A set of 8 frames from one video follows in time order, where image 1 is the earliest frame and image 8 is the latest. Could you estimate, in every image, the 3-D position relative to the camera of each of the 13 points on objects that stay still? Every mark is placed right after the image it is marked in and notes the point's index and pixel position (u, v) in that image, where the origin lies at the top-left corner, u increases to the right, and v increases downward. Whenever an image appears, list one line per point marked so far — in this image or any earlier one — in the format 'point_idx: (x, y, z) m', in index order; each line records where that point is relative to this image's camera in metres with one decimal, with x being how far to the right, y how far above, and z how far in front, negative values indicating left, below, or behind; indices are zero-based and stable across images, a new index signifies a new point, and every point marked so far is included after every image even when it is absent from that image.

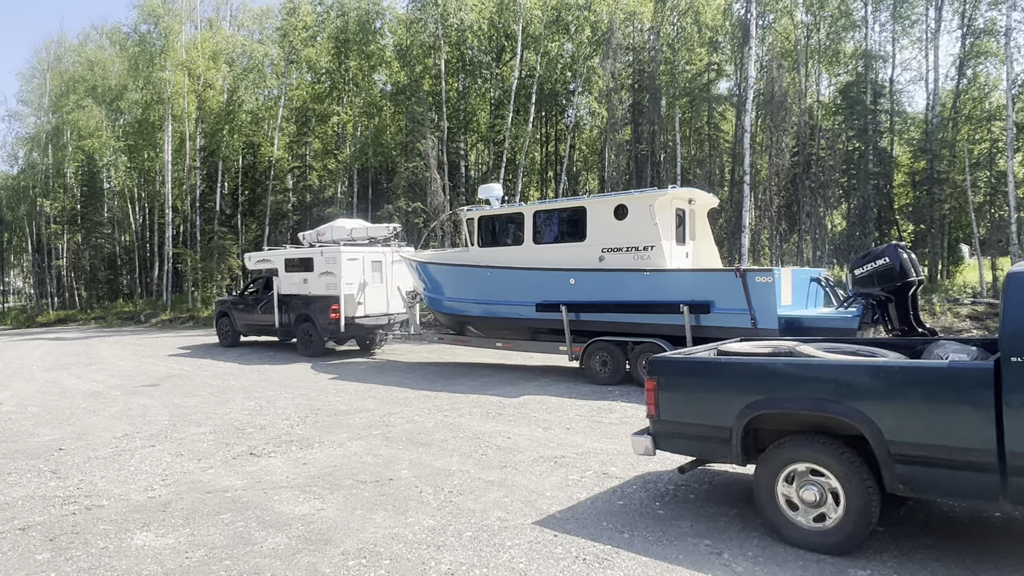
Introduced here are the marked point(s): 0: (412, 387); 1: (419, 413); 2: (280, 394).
0: (-1.5, -1.5, +10.3) m
1: (-1.1, -1.5, +8.1) m
2: (-3.3, -1.5, +9.8) m
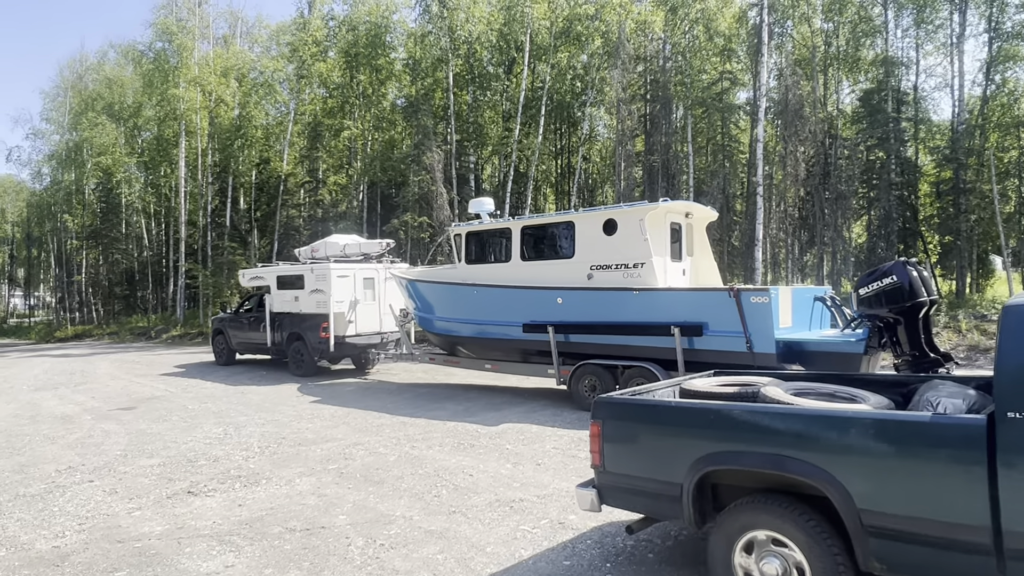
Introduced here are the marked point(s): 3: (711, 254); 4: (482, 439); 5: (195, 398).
0: (-1.7, -1.8, +9.8) m
1: (-1.4, -1.7, +7.6) m
2: (-3.5, -1.8, +9.4) m
3: (+3.1, +0.5, +10.8) m
4: (-0.3, -1.7, +7.7) m
5: (-5.3, -1.8, +11.4) m
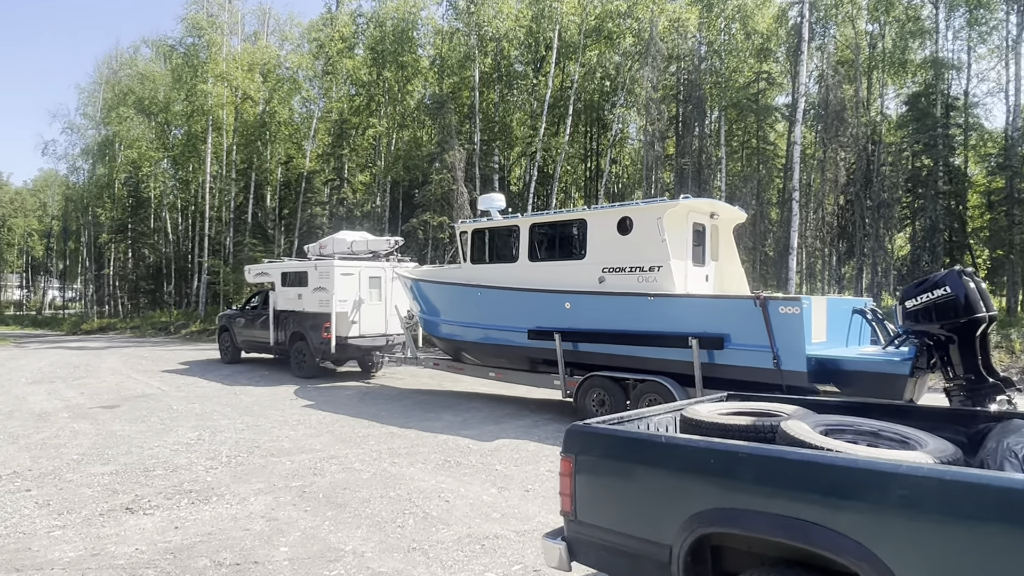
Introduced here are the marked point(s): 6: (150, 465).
0: (-1.7, -1.7, +9.1) m
1: (-1.5, -1.7, +6.8) m
2: (-3.5, -1.7, +8.7) m
3: (+3.2, +0.4, +9.9) m
4: (-0.4, -1.7, +7.0) m
5: (-5.2, -1.7, +10.8) m
6: (-3.4, -1.7, +6.5) m
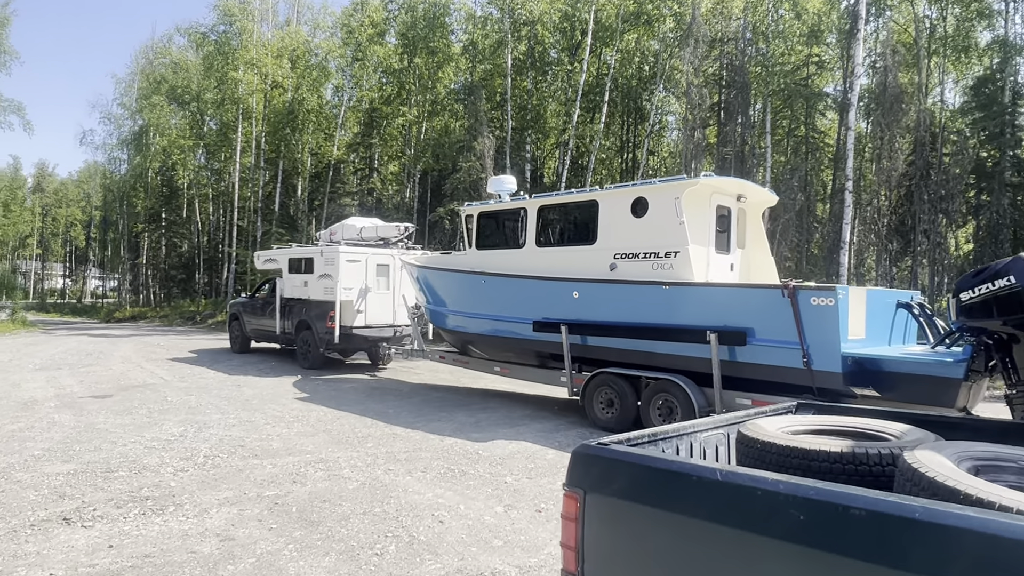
0: (-1.5, -1.6, +8.2) m
1: (-1.3, -1.5, +6.0) m
2: (-3.3, -1.5, +8.0) m
3: (+3.5, +0.5, +8.8) m
4: (-0.3, -1.5, +6.1) m
5: (-4.9, -1.5, +10.2) m
6: (-3.3, -1.5, +5.8) m
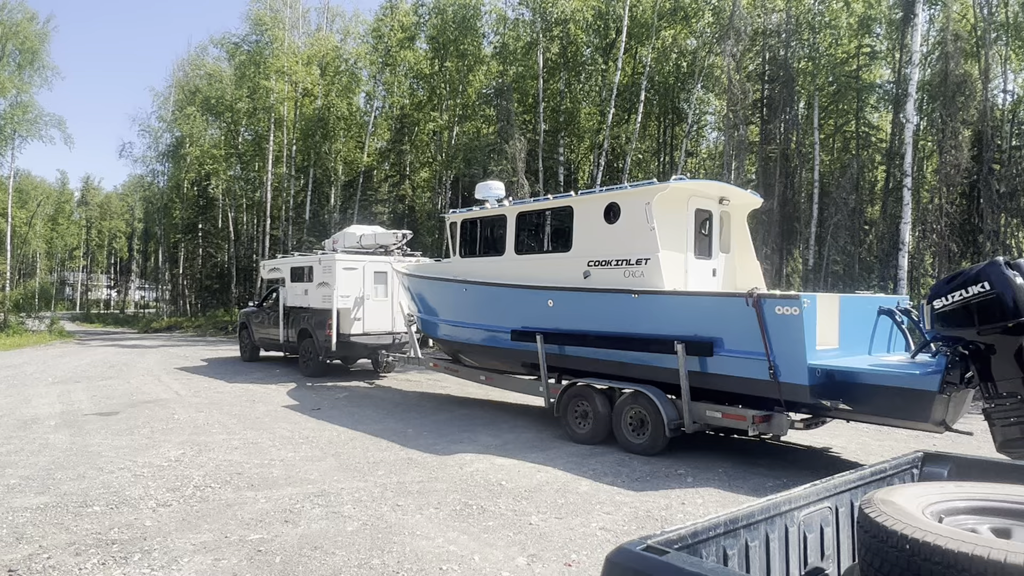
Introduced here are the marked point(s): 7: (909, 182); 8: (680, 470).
0: (-1.2, -1.7, +7.5) m
1: (-1.1, -1.6, +5.2) m
2: (-3.0, -1.6, +7.3) m
3: (+3.9, +0.5, +7.8) m
4: (-0.1, -1.6, +5.3) m
5: (-4.4, -1.6, +9.6) m
6: (-3.1, -1.6, +5.2) m
7: (+10.0, +2.6, +17.4) m
8: (+1.4, -1.6, +6.4) m
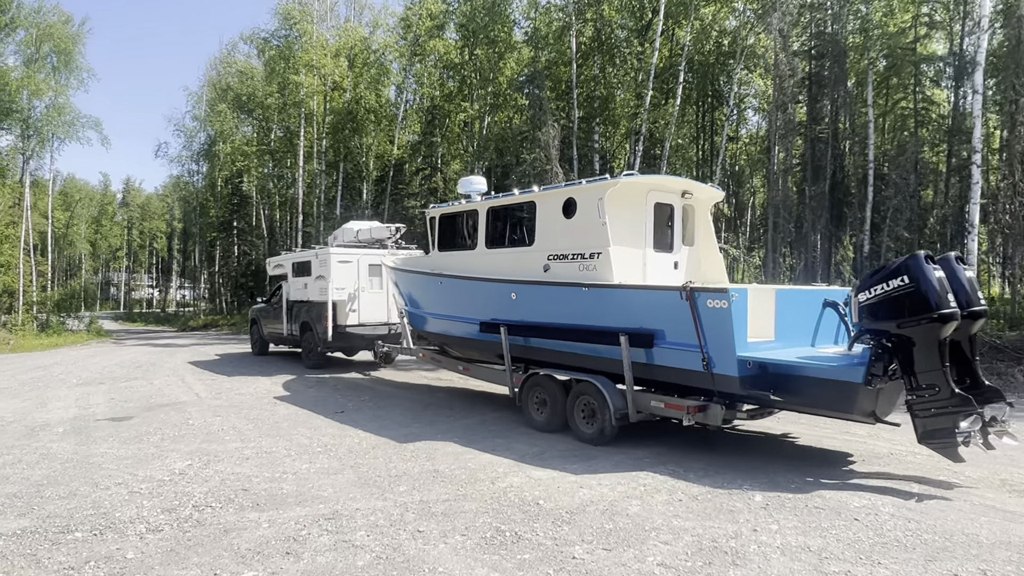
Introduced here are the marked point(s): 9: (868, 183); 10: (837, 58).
0: (-0.8, -1.6, +6.8) m
1: (-0.9, -1.5, +4.6) m
2: (-2.7, -1.6, +6.7) m
3: (+4.2, +0.6, +6.9) m
4: (+0.2, -1.5, +4.5) m
5: (-3.9, -1.6, +9.1) m
6: (-2.9, -1.5, +4.6) m
7: (+10.8, +3.0, +16.1) m
8: (+1.7, -1.5, +5.6) m
9: (+10.0, +3.0, +19.4) m
10: (+9.2, +6.5, +19.4) m
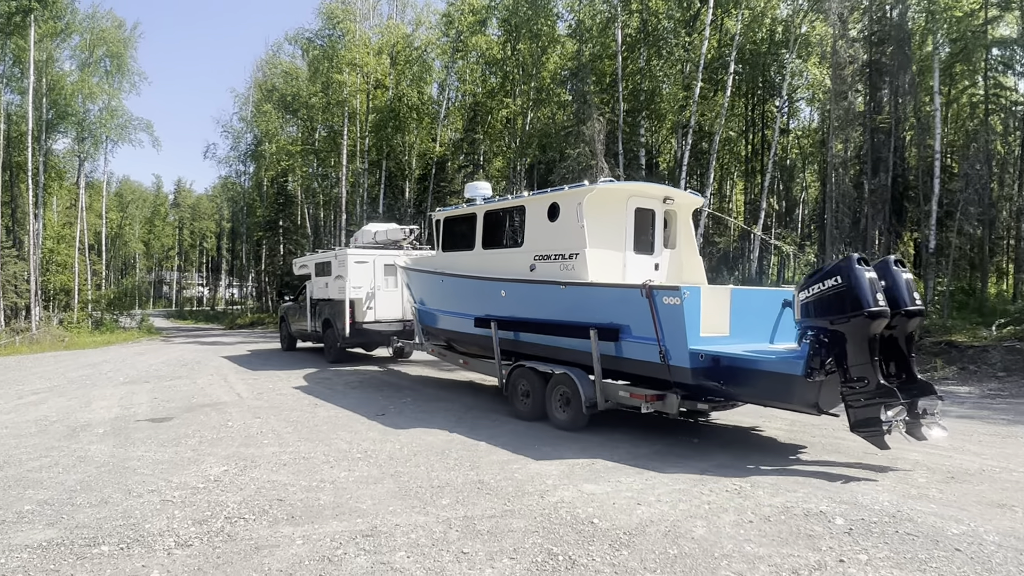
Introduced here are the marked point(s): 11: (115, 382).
0: (-0.3, -1.6, +6.5) m
1: (-0.6, -1.5, +4.2) m
2: (-2.2, -1.6, +6.5) m
3: (+4.7, +0.6, +6.2) m
4: (+0.5, -1.5, +4.1) m
5: (-3.3, -1.6, +8.9) m
6: (-2.6, -1.5, +4.3) m
7: (+11.8, +3.0, +15.0) m
8: (+2.1, -1.5, +5.1) m
9: (+11.2, +3.0, +18.3) m
10: (+10.4, +6.5, +18.4) m
11: (-6.8, -1.6, +11.9) m
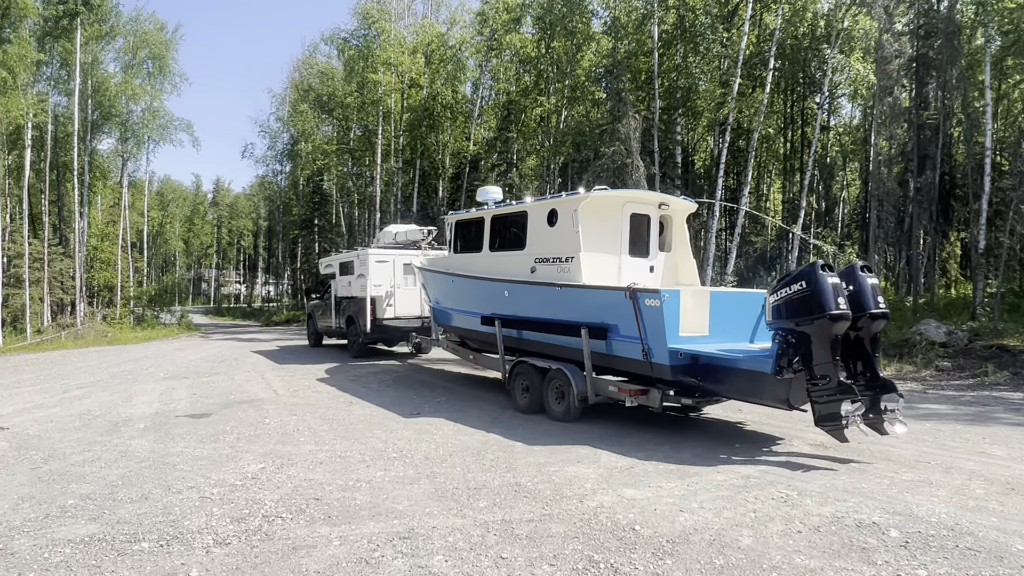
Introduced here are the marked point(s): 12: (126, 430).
0: (0.0, -1.6, +6.4) m
1: (-0.3, -1.5, +4.1) m
2: (-1.9, -1.5, +6.5) m
3: (+5.0, +0.6, +5.9) m
4: (+0.7, -1.5, +4.0) m
5: (-2.9, -1.5, +9.0) m
6: (-2.3, -1.5, +4.4) m
7: (+12.5, +3.0, +14.4) m
8: (+2.4, -1.5, +4.9) m
9: (+12.1, +3.0, +17.7) m
10: (+11.3, +6.5, +17.8) m
11: (-6.2, -1.6, +12.1) m
12: (-4.1, -1.5, +7.5) m
